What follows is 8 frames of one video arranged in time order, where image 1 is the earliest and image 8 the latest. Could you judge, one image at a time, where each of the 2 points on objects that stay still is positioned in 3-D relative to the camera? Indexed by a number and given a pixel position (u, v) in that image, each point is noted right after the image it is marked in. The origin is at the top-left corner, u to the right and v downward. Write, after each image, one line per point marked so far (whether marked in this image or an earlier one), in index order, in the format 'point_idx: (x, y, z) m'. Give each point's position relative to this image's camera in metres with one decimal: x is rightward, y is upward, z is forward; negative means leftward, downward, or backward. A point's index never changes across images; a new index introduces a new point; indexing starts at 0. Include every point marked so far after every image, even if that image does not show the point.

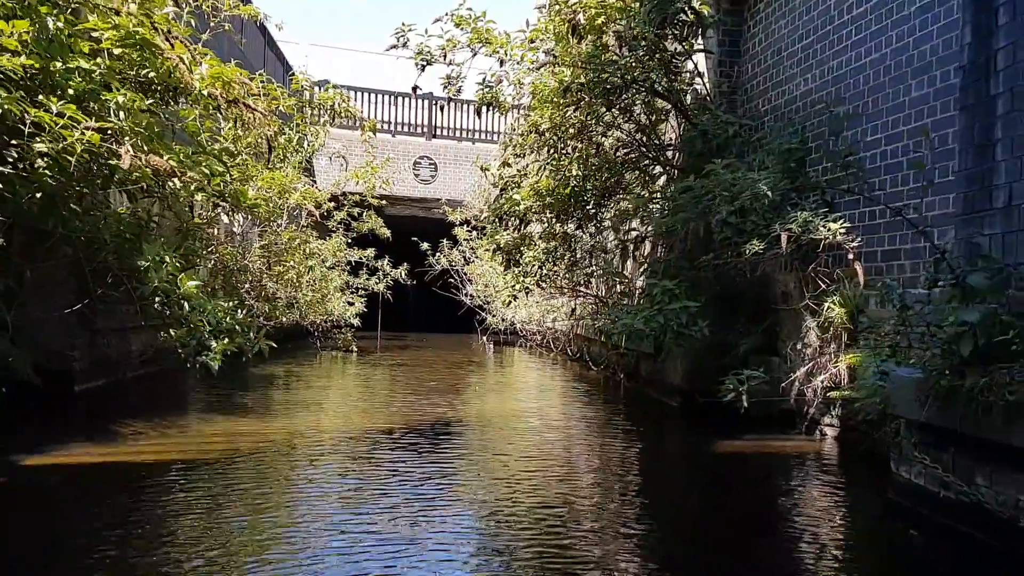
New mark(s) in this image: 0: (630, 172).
0: (+0.8, +0.8, +5.6) m
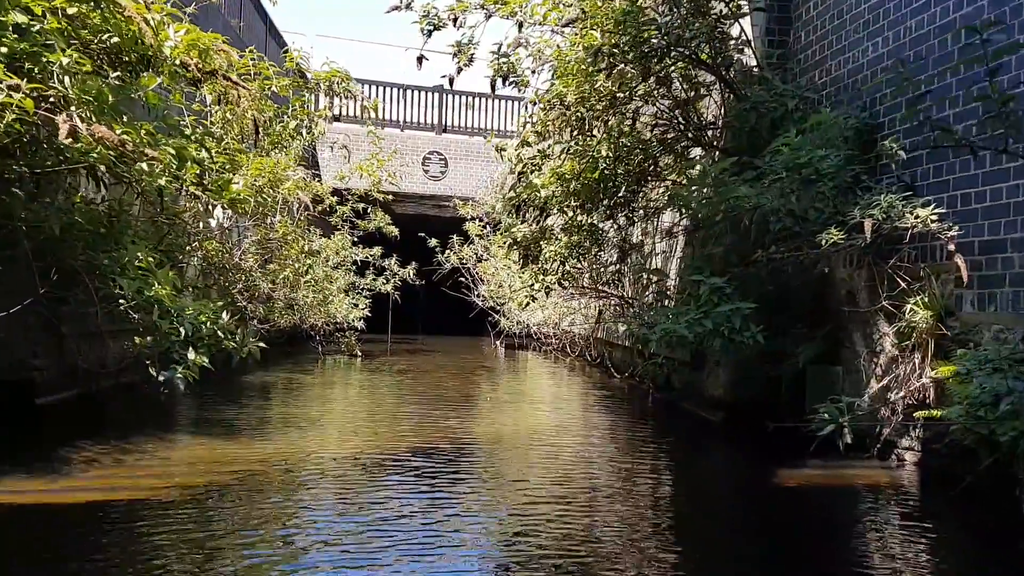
0: (+0.9, +0.8, +4.9) m
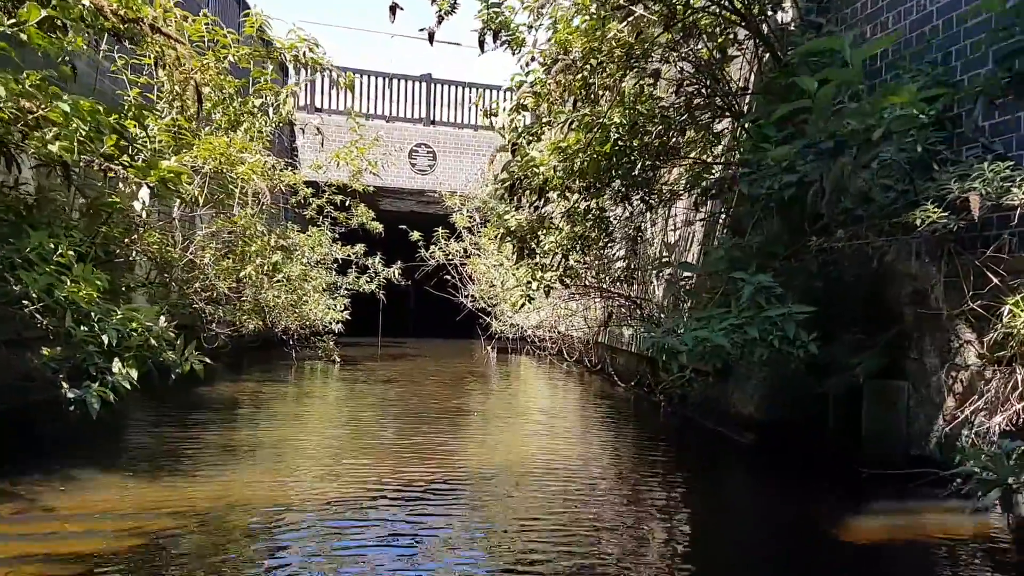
0: (+0.9, +0.8, +4.1) m
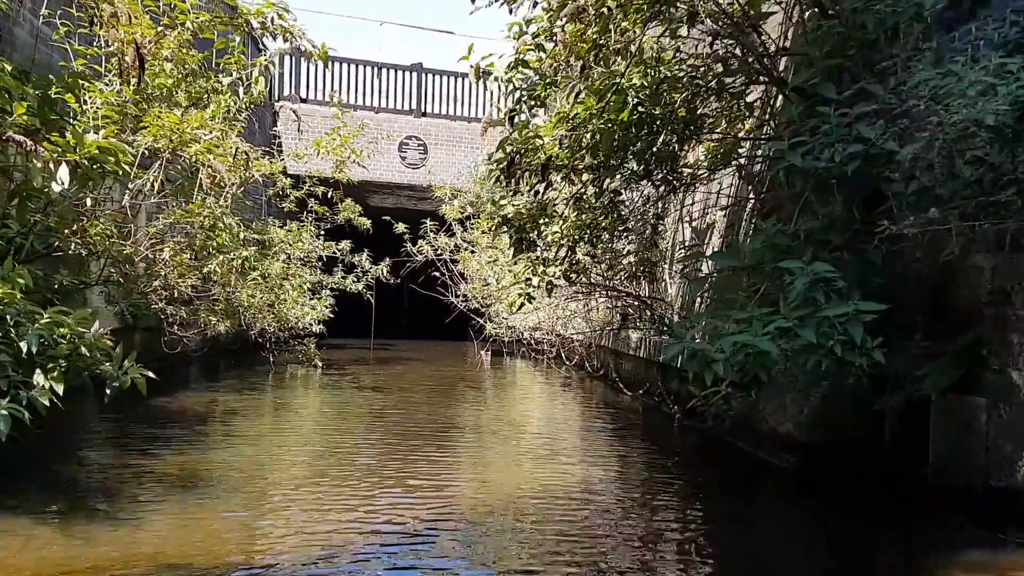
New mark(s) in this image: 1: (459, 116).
0: (+0.9, +0.8, +3.5) m
1: (-0.8, +2.5, +12.2) m
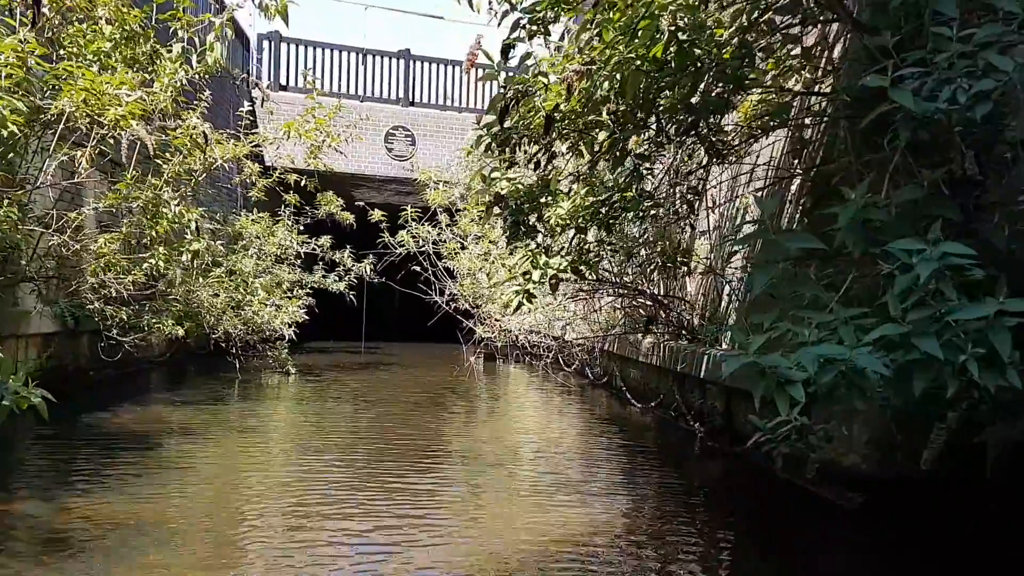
0: (+0.9, +0.8, +2.7) m
1: (-0.9, +2.5, +11.4) m
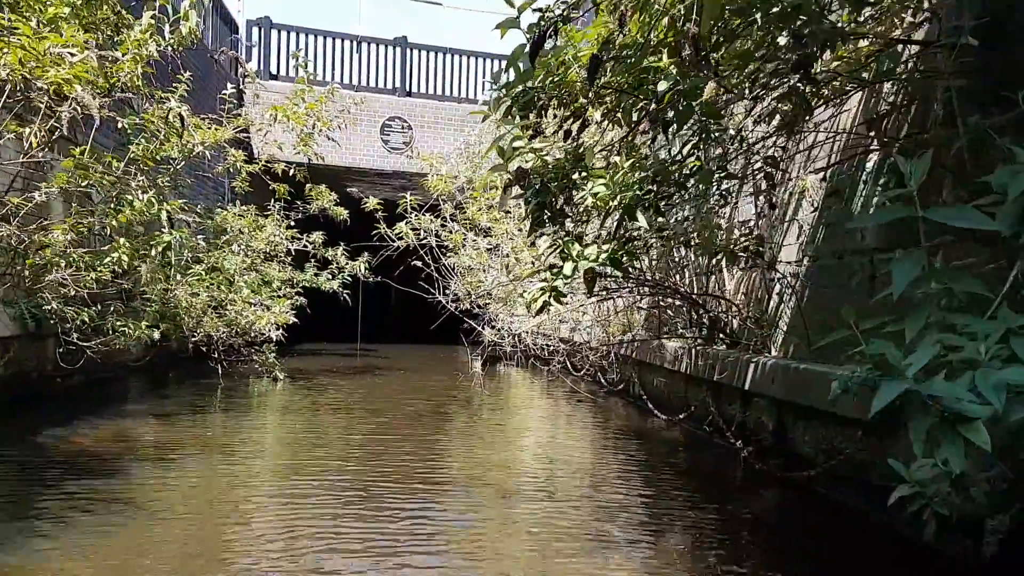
0: (+0.9, +0.8, +2.2) m
1: (-0.9, +2.6, +10.8) m
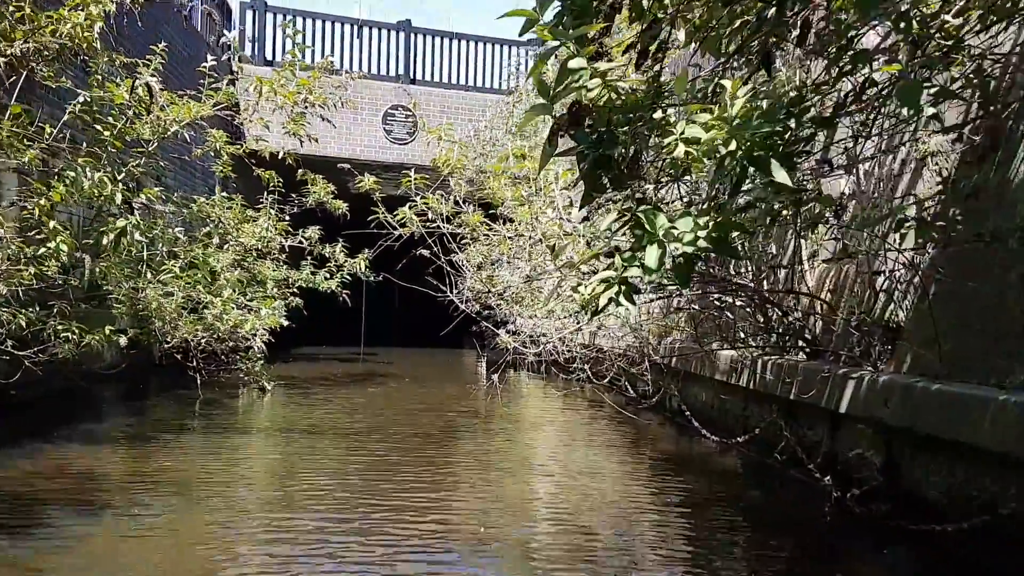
0: (+1.0, +0.9, +1.4) m
1: (-0.7, +2.6, +10.1) m
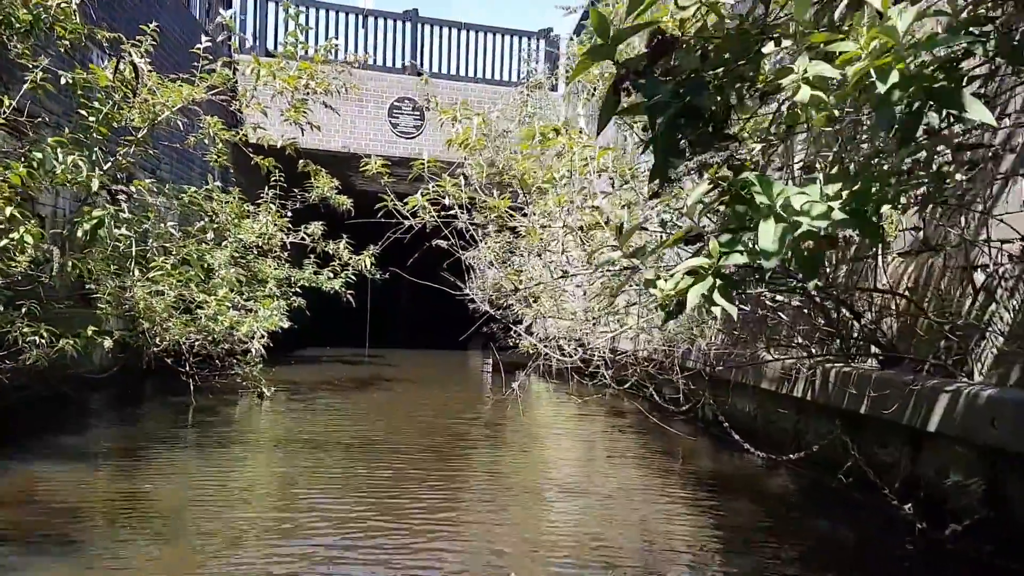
0: (+1.1, +0.9, +1.0) m
1: (-0.6, +2.6, +9.7) m
